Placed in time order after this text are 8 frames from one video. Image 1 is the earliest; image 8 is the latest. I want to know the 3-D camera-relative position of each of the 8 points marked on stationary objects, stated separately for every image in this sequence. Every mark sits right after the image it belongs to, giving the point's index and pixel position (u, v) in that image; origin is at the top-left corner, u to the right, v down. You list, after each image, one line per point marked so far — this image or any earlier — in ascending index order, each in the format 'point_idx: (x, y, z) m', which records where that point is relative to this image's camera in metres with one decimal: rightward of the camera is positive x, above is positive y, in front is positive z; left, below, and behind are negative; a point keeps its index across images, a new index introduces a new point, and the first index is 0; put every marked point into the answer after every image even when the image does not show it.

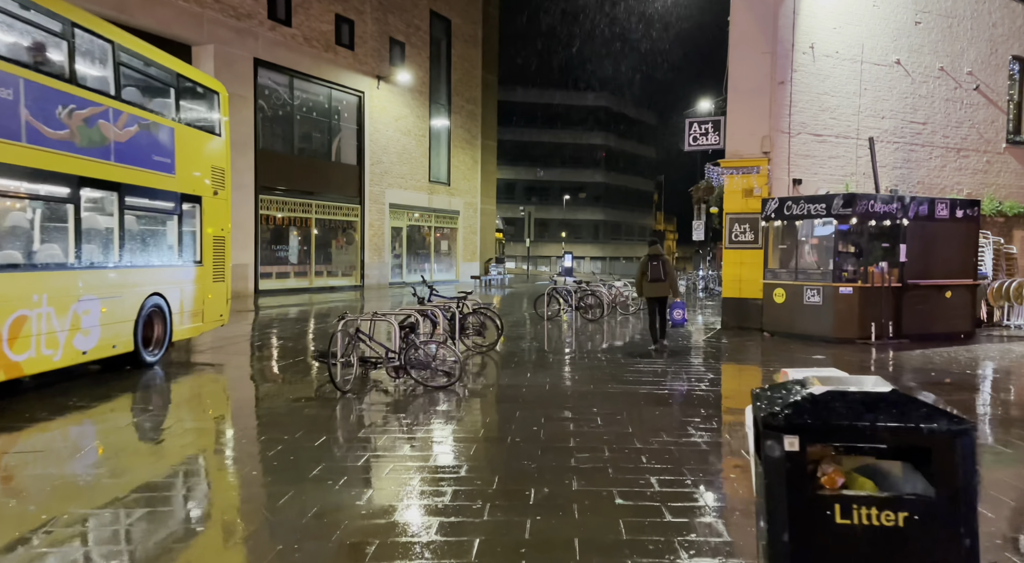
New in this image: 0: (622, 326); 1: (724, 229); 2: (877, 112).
0: (+2.8, -1.1, +17.9) m
1: (+4.6, +1.1, +15.8) m
2: (+8.2, +3.8, +16.5) m
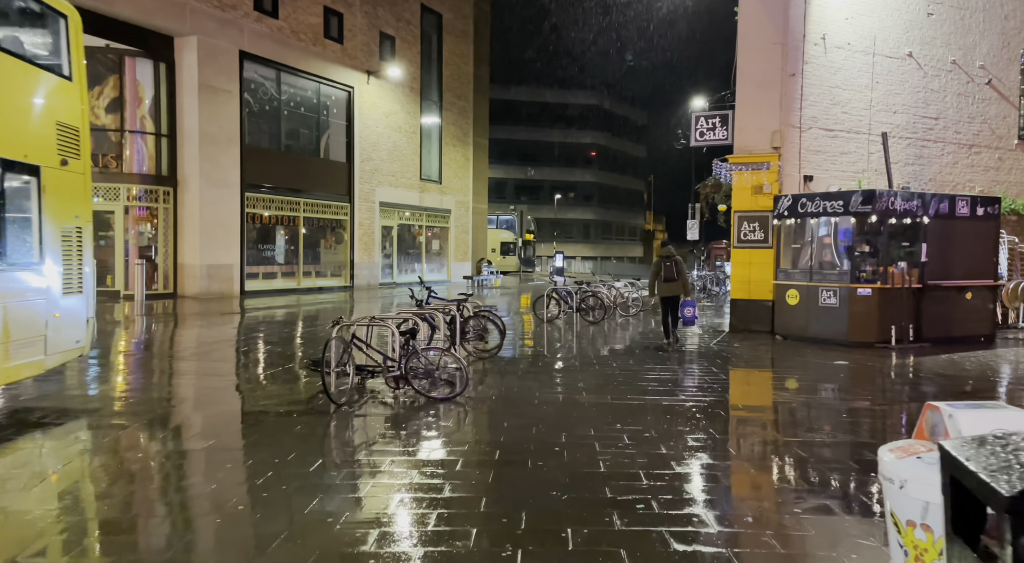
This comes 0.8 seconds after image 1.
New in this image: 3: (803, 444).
0: (+2.7, -1.1, +17.2) m
1: (+4.6, +1.1, +15.1) m
2: (+8.2, +3.8, +15.9) m
3: (+3.0, -1.7, +7.5) m
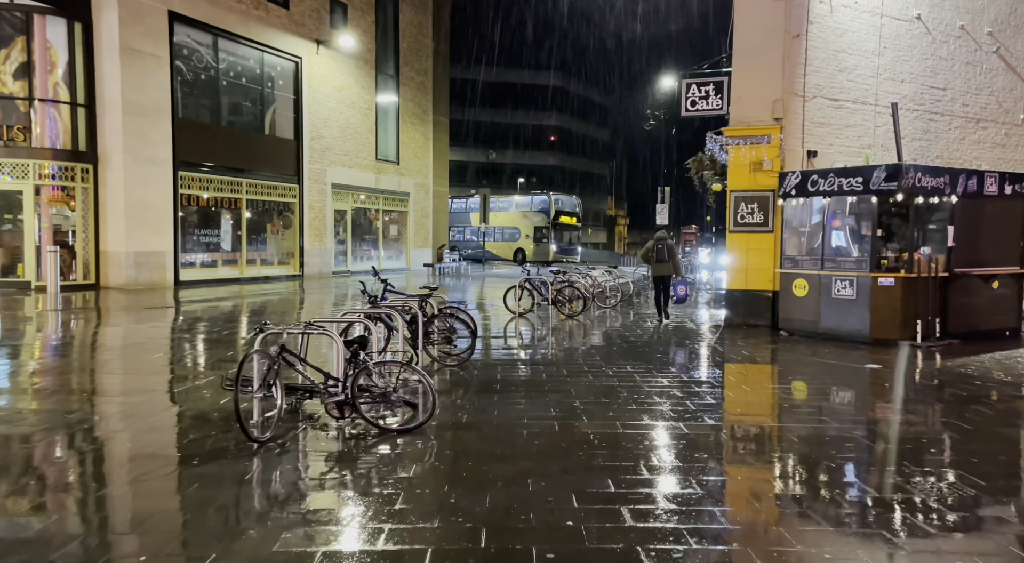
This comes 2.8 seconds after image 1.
0: (+2.1, -0.8, +15.5) m
1: (+4.0, +1.3, +13.5) m
2: (+7.6, +4.1, +14.4) m
3: (+2.8, -1.6, +5.9) m
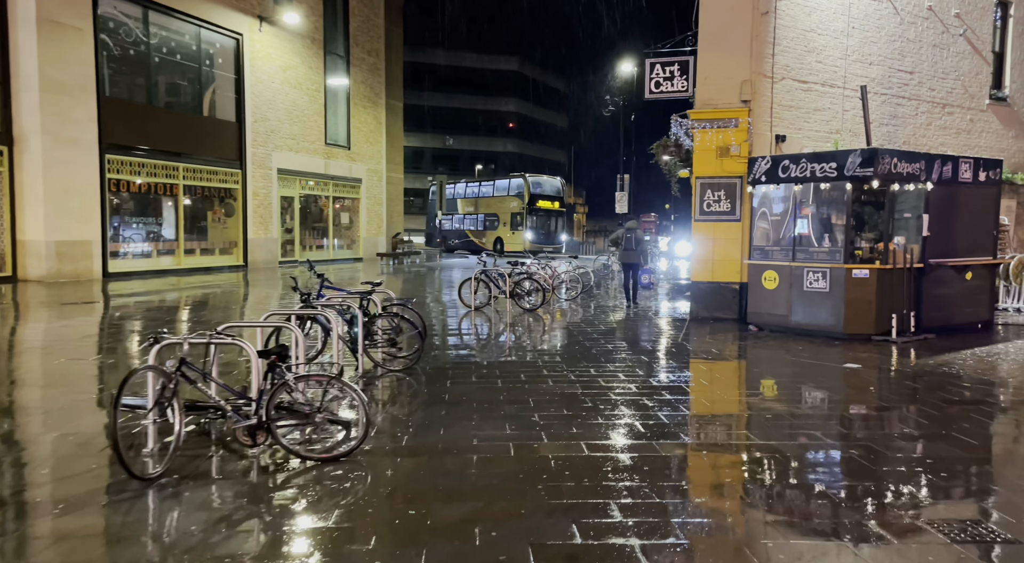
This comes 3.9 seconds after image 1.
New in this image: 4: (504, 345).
0: (+1.1, -0.6, +14.7) m
1: (+3.2, +1.5, +12.8) m
2: (+6.7, +4.2, +13.9) m
3: (+2.5, -1.6, +5.1) m
4: (-0.1, -0.9, +10.9) m
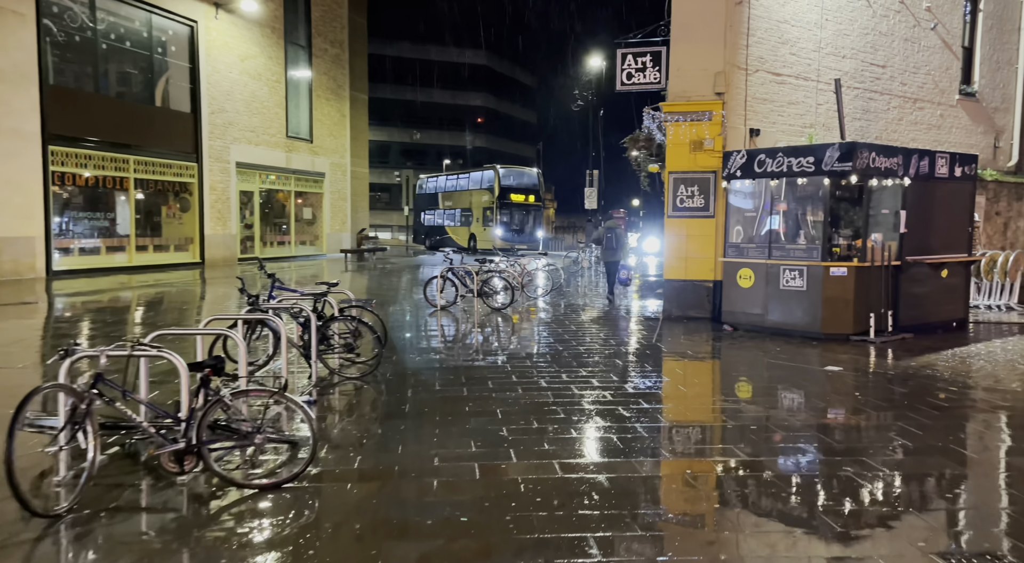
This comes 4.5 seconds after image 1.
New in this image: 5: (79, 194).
0: (+0.5, -0.6, +14.2) m
1: (+2.6, +1.5, +12.4) m
2: (+6.1, +4.3, +13.6) m
3: (+2.3, -1.6, +4.7) m
4: (-0.6, -0.9, +10.4) m
5: (-11.8, +2.4, +19.7) m
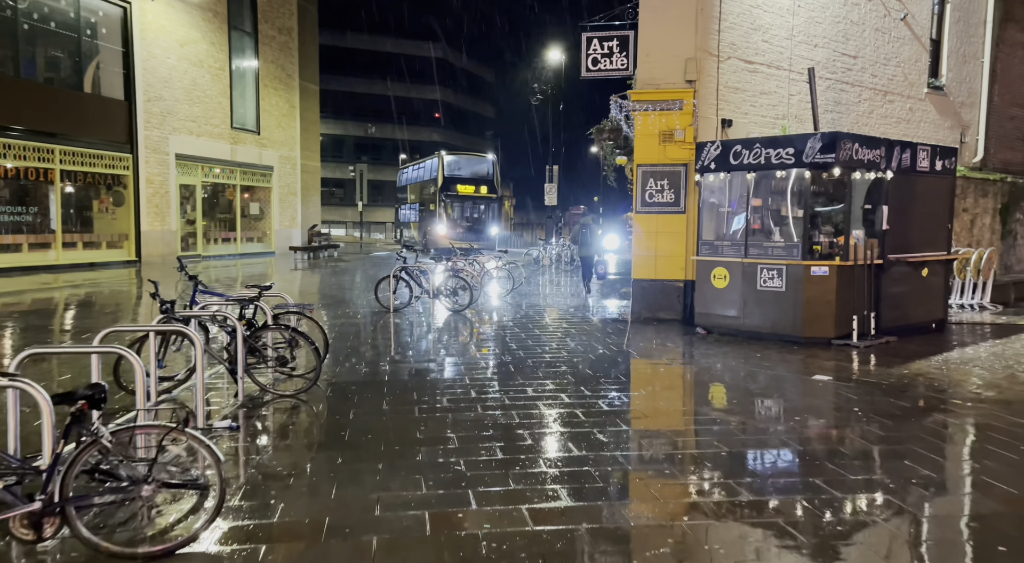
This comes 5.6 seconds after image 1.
0: (-0.3, -0.6, +13.3) m
1: (+1.9, +1.5, +11.6) m
2: (+5.3, +4.3, +13.0) m
3: (+2.0, -1.7, +4.0) m
4: (-1.1, -0.9, +9.4) m
5: (-12.9, +2.4, +18.1) m
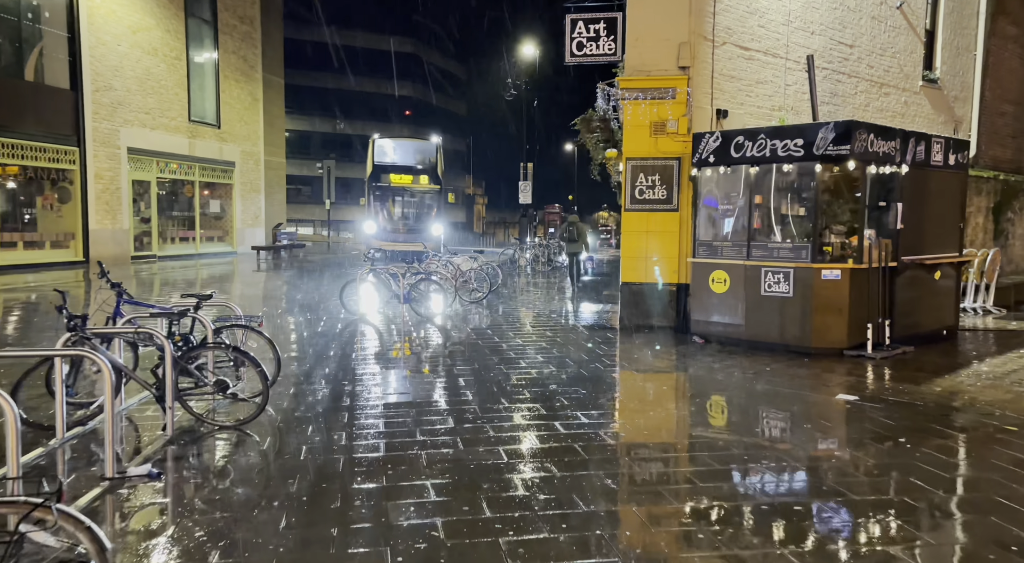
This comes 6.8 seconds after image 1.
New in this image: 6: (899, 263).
0: (-0.6, -0.7, +12.3) m
1: (+1.6, +1.5, +10.6) m
2: (+4.9, +4.3, +12.2) m
3: (+2.0, -1.7, +3.1) m
4: (-1.4, -1.0, +8.4) m
5: (-13.4, +2.3, +16.6) m
6: (+4.9, +0.2, +9.2) m
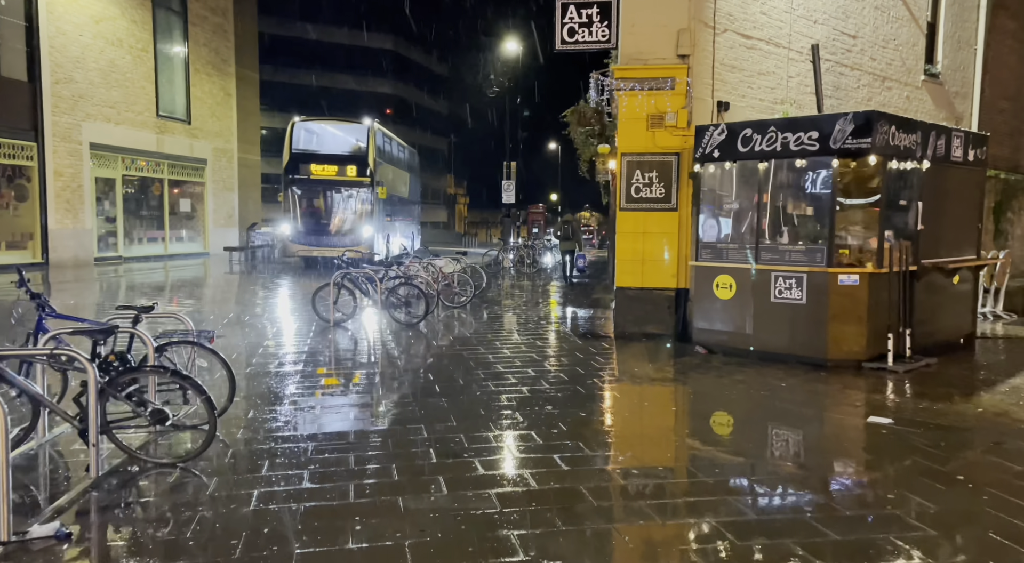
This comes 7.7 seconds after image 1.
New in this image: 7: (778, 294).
0: (-0.9, -0.7, +11.5) m
1: (+1.4, +1.4, +9.9) m
2: (+4.7, +4.2, +11.5) m
3: (+2.0, -1.8, +2.3) m
4: (-1.5, -1.1, +7.5) m
5: (-13.8, +2.2, +15.4) m
6: (+4.7, +0.2, +8.5) m
7: (+3.0, -0.1, +8.2) m
